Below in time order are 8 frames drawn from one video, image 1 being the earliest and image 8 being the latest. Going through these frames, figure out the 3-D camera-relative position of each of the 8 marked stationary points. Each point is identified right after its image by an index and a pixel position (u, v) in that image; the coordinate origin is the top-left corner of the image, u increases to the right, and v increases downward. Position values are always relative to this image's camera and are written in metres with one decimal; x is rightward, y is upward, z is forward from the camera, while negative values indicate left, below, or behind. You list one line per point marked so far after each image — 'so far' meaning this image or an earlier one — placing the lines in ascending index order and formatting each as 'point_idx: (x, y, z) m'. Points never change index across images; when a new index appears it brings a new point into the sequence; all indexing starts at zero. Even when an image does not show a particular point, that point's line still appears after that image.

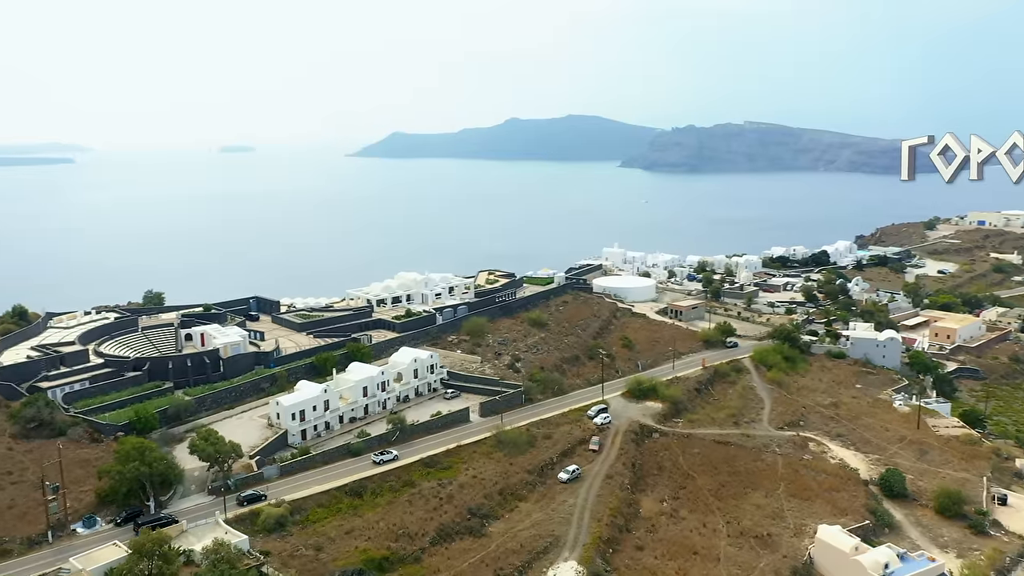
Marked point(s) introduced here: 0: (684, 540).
0: (+4.0, -5.9, +19.4) m
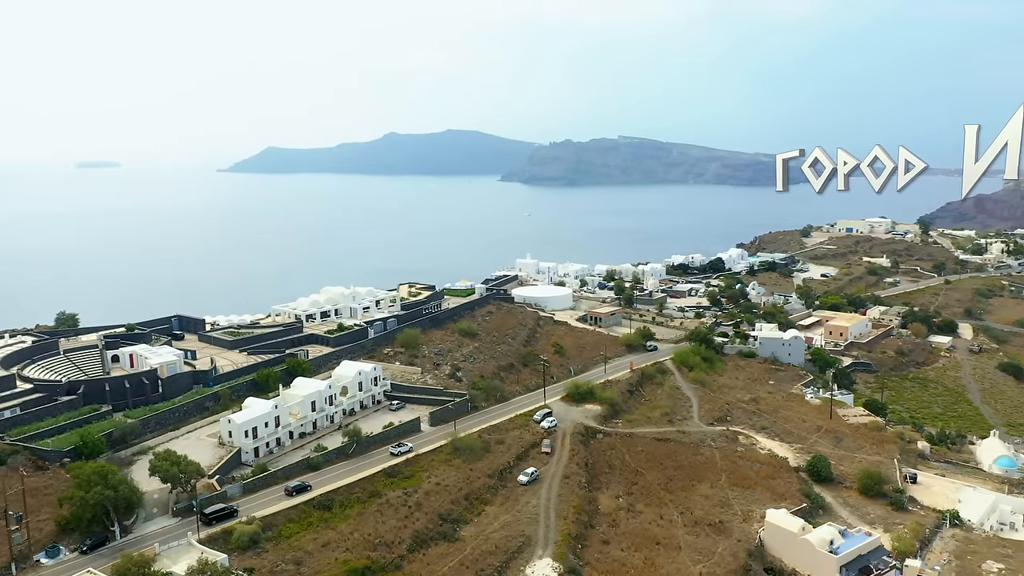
0: (+3.3, -6.0, +20.4) m
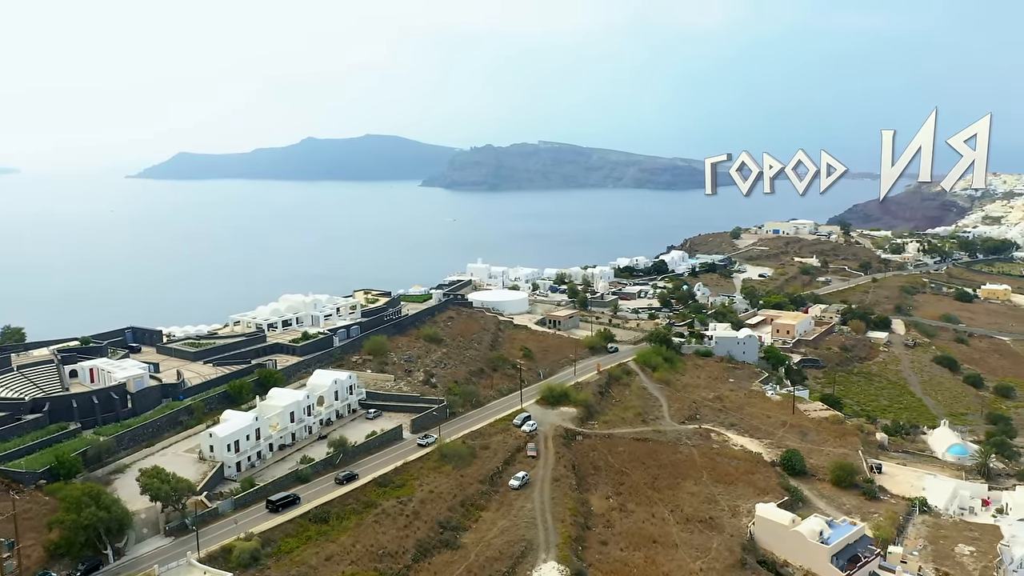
0: (+3.2, -6.0, +20.7) m
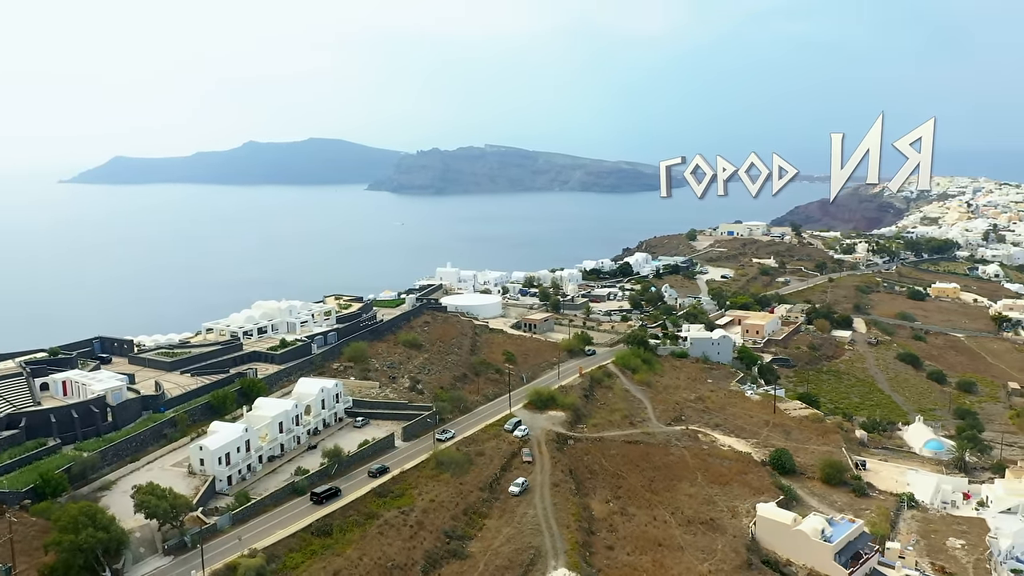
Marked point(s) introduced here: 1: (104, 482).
0: (+3.3, -6.1, +20.6) m
1: (-9.6, -4.6, +19.8) m
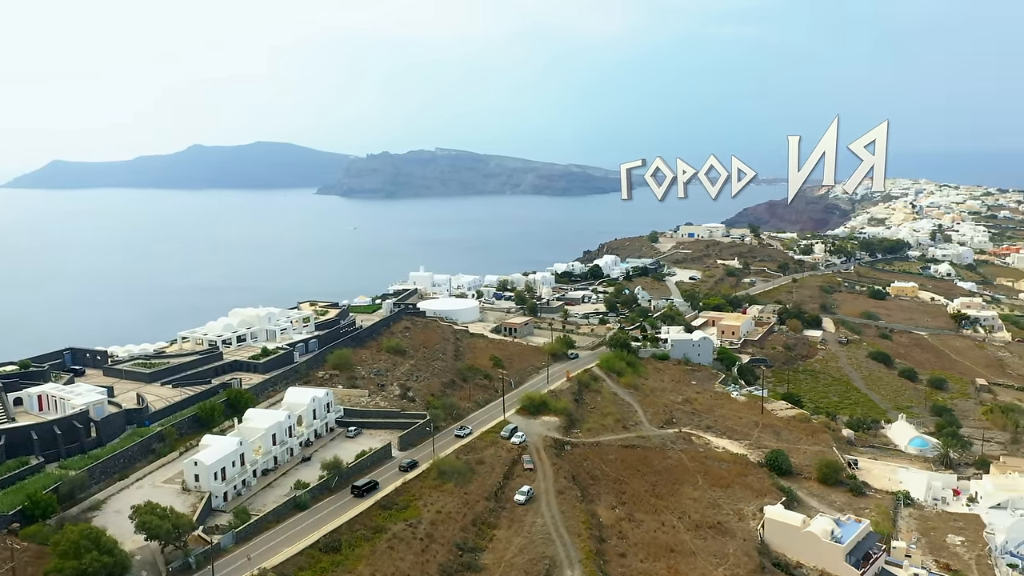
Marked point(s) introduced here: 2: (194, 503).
0: (+3.5, -6.1, +20.3) m
1: (-9.4, -4.8, +18.7) m
2: (-7.3, -4.9, +19.1) m
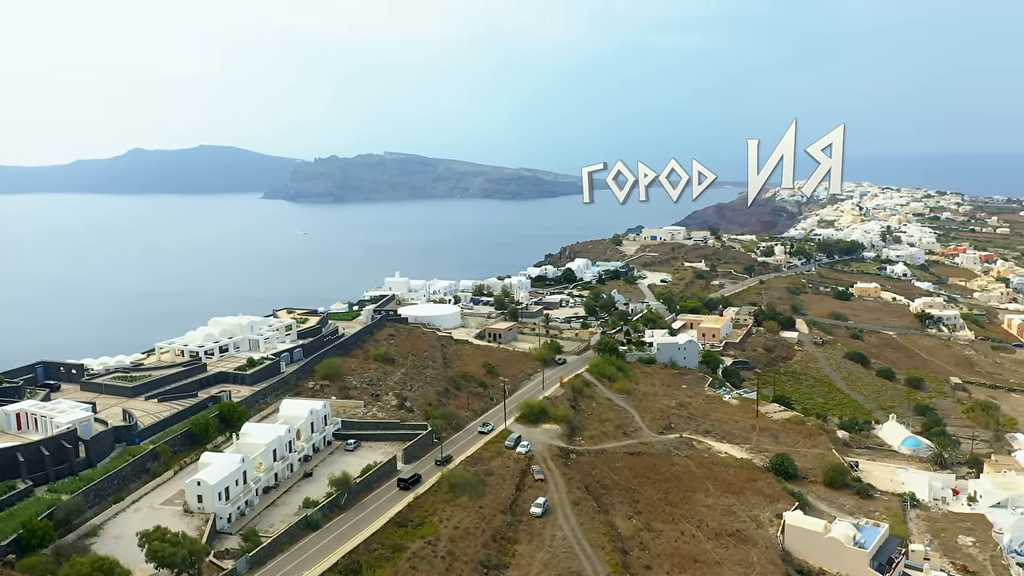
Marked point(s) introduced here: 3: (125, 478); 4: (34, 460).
0: (+4.0, -6.2, +19.8) m
1: (-8.8, -5.0, +17.5) m
2: (-6.7, -5.1, +17.9) m
3: (-9.0, -4.4, +19.4) m
4: (-10.8, -3.9, +18.8) m
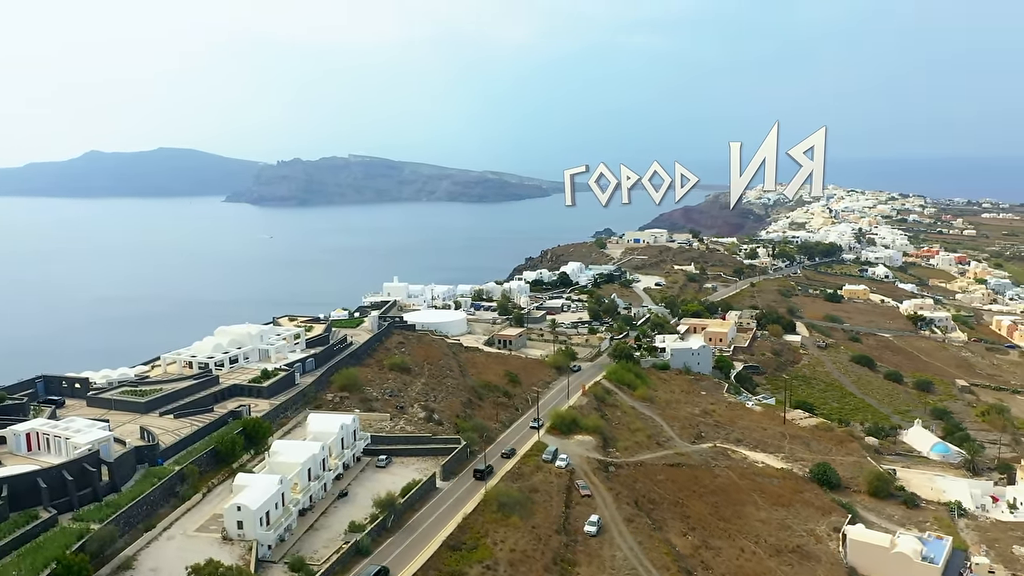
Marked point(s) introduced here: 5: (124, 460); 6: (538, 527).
0: (+5.2, -6.4, +18.9) m
1: (-7.4, -5.2, +16.0) m
2: (-5.4, -5.3, +16.6) m
3: (-7.7, -4.6, +18.0) m
4: (-9.4, -4.1, +17.3) m
5: (-8.7, -3.9, +18.8) m
6: (+0.6, -5.5, +19.2) m
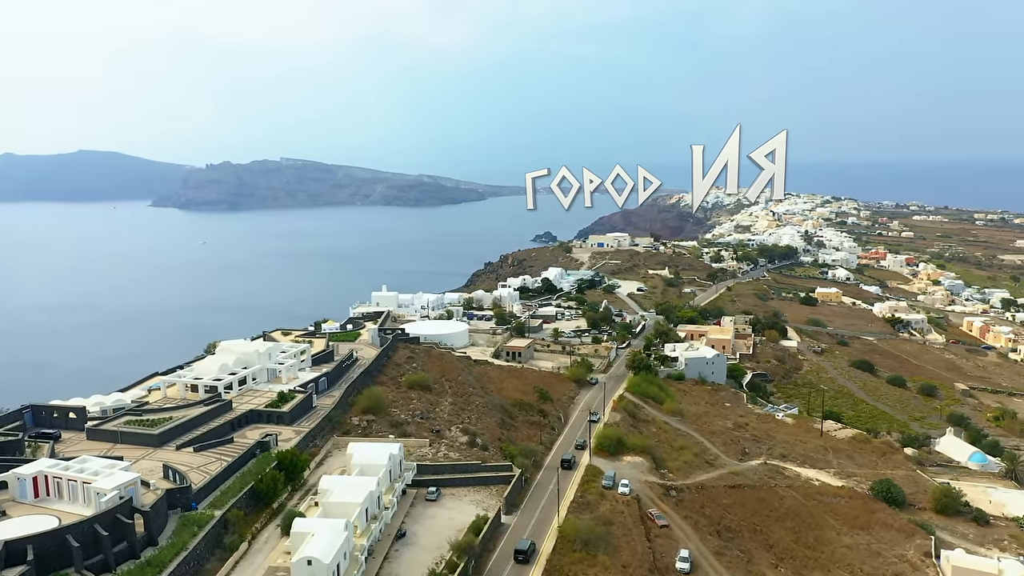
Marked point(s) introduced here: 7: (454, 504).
0: (+7.1, -6.6, +17.4) m
1: (-5.3, -5.5, +13.5) m
2: (-3.3, -5.6, +14.3) m
3: (-5.8, -5.0, +15.5) m
4: (-7.4, -4.5, +14.6) m
5: (-6.9, -4.2, +16.2) m
6: (+2.4, -5.8, +17.4) m
7: (-1.3, -5.1, +19.7) m
